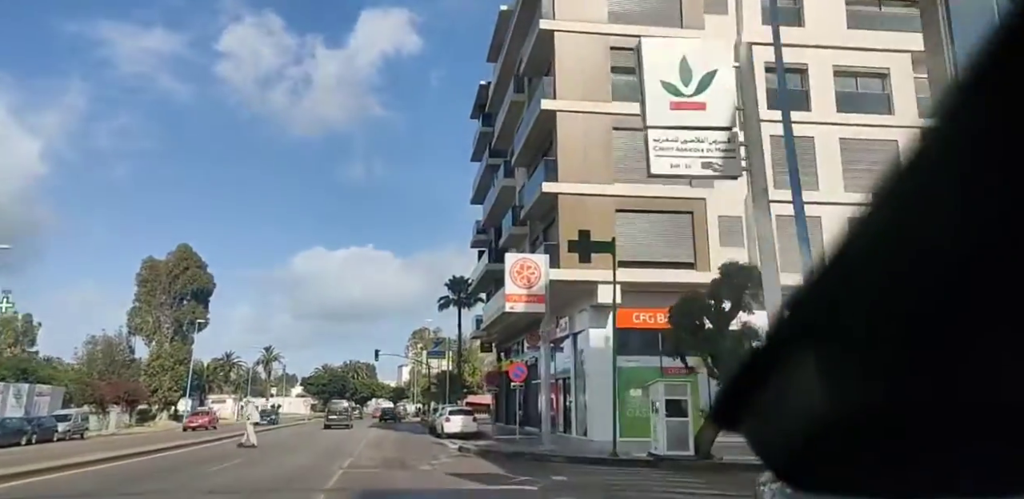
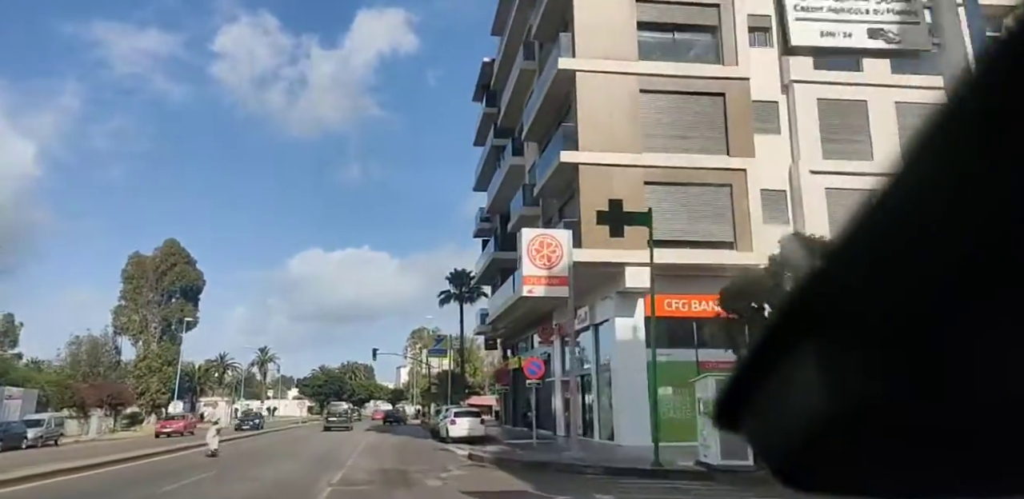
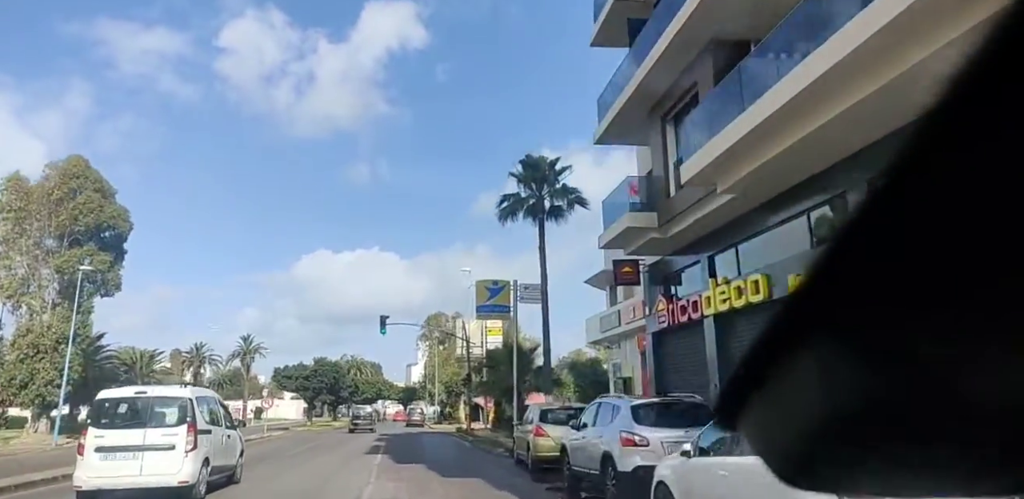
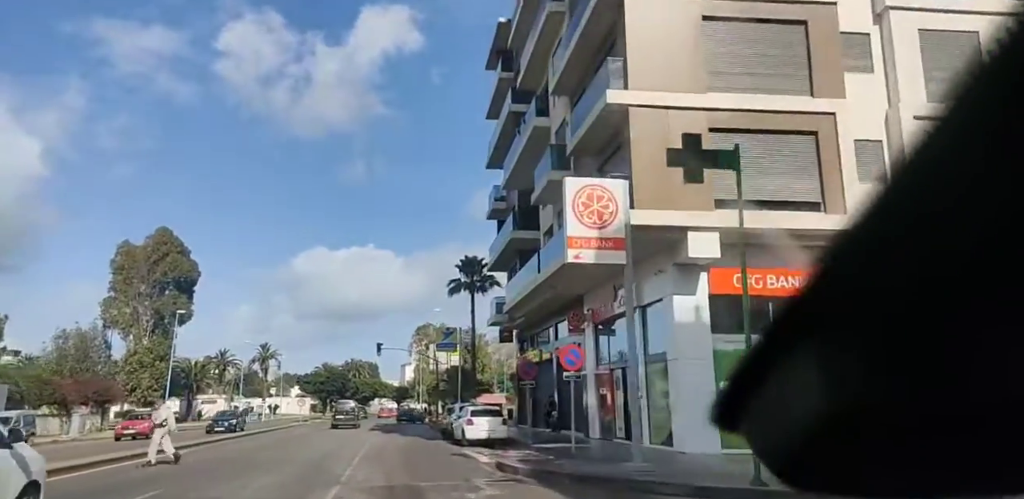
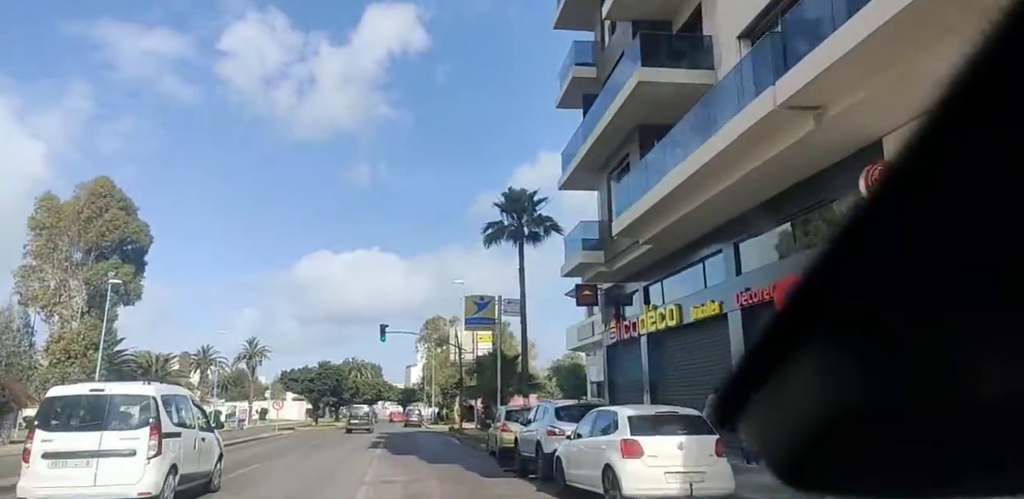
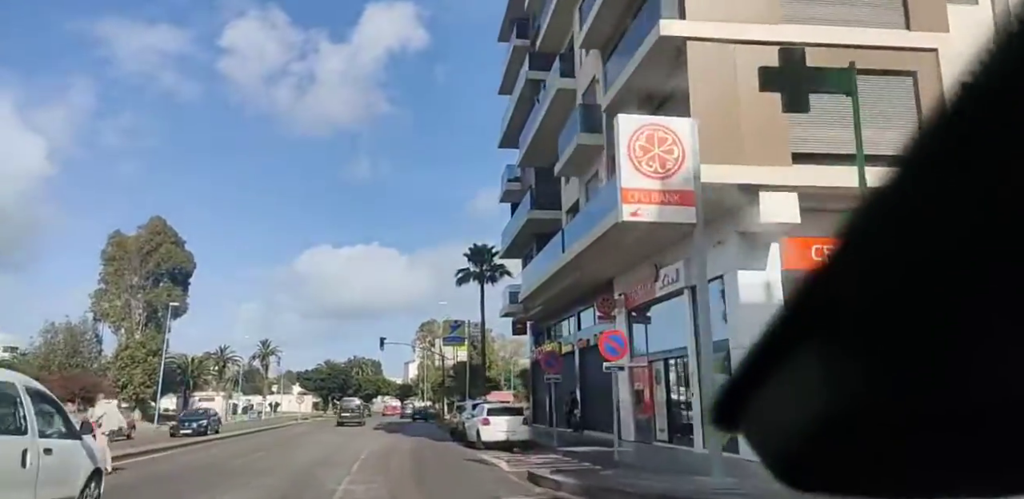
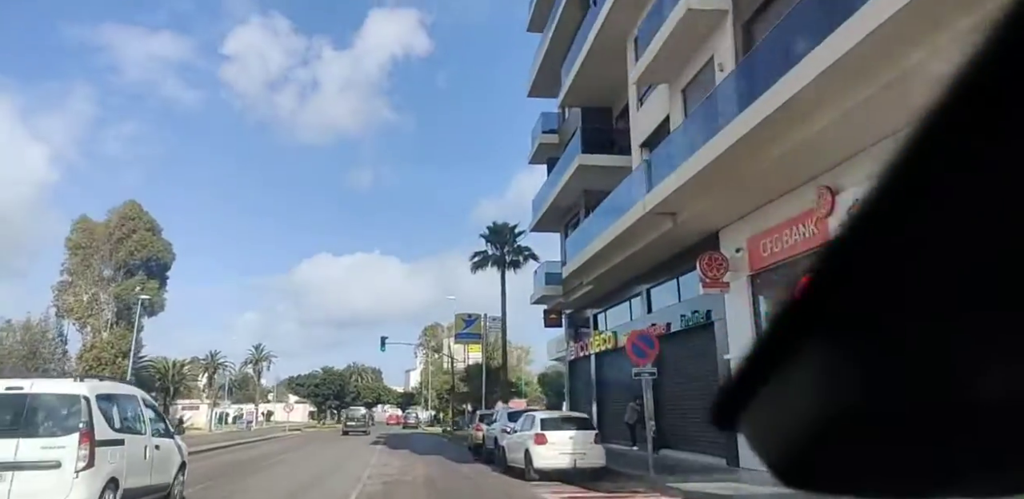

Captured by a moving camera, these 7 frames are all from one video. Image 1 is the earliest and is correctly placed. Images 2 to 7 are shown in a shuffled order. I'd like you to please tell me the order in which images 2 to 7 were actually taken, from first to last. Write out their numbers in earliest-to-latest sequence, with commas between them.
2, 4, 6, 7, 5, 3
